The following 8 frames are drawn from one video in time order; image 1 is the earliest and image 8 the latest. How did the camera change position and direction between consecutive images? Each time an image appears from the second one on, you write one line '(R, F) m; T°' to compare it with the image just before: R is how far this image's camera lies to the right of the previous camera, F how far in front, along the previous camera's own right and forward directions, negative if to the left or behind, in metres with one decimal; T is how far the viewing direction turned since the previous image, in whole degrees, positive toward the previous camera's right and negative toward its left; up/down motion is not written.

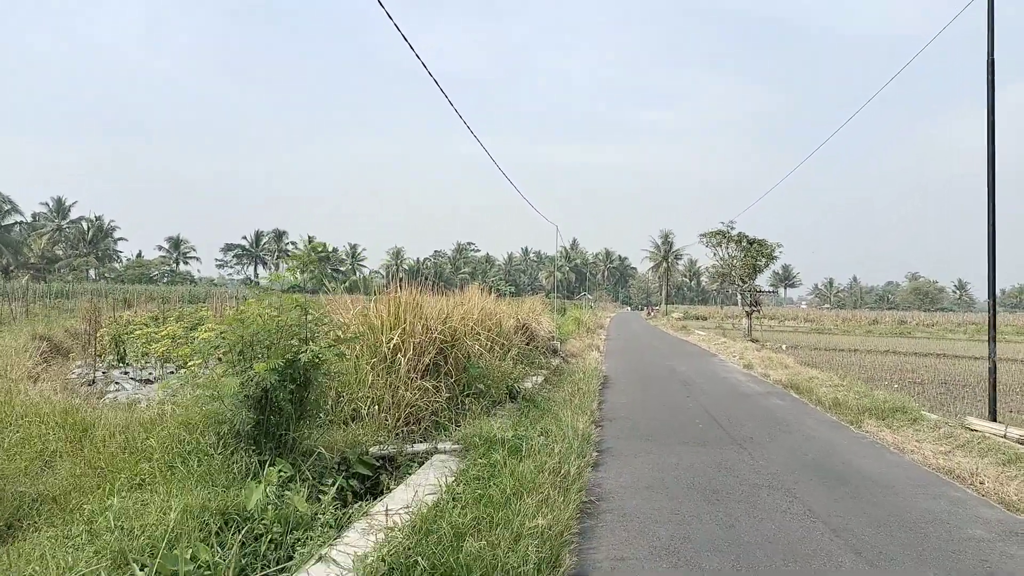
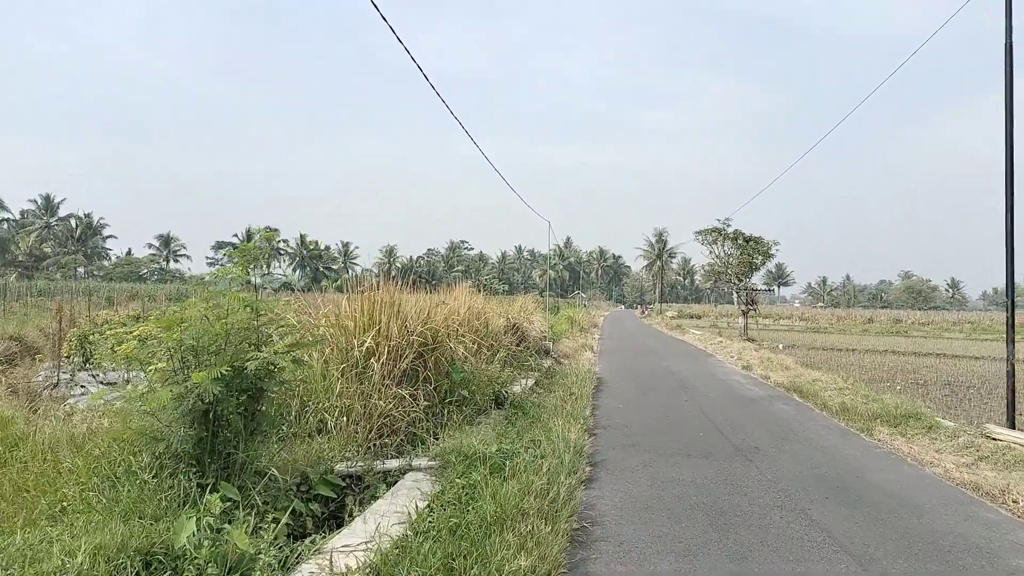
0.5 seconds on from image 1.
(+0.1, +0.5) m; 0°
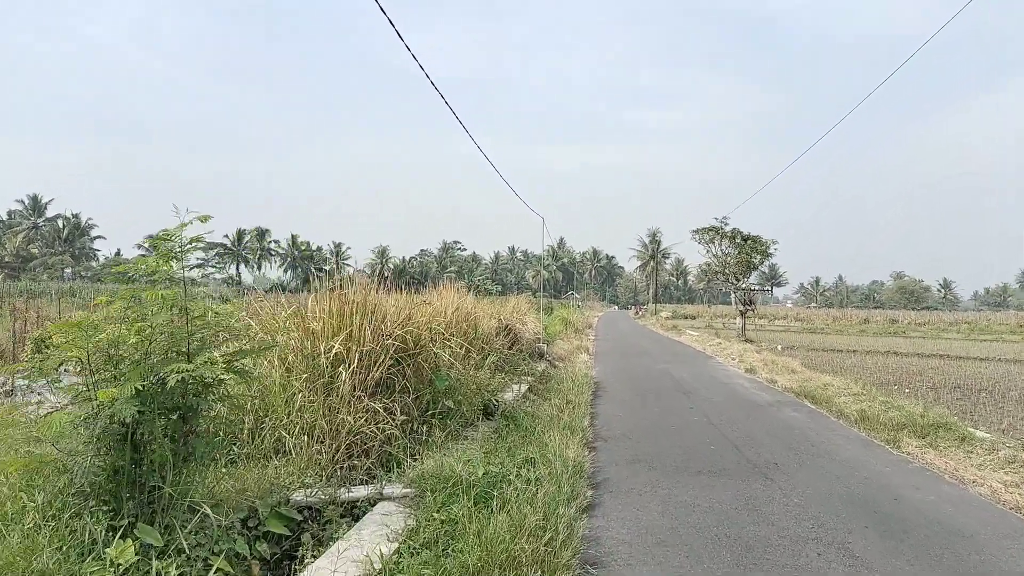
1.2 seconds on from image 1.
(0.0, +0.6) m; +1°
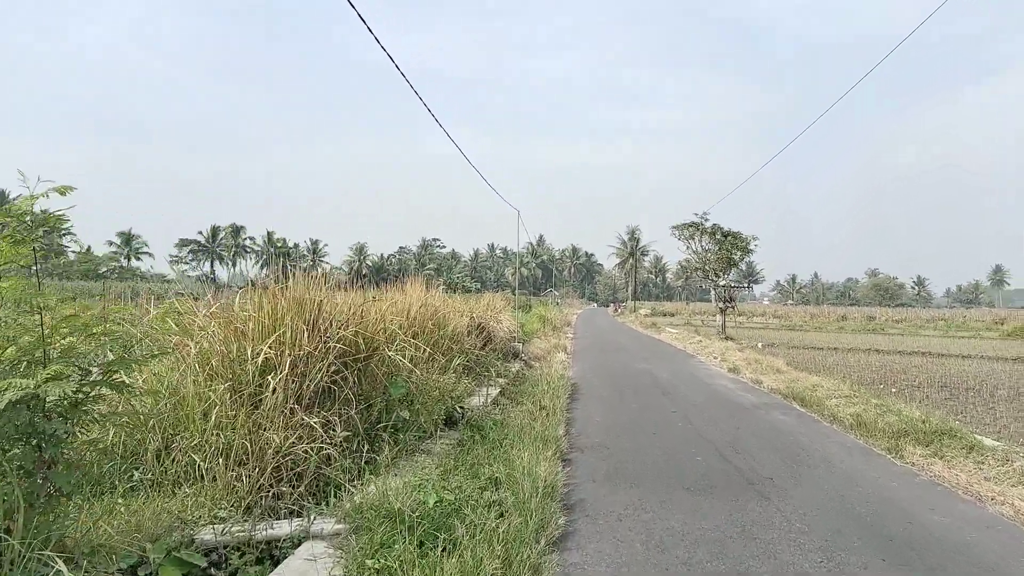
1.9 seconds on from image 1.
(+0.1, +0.6) m; +2°
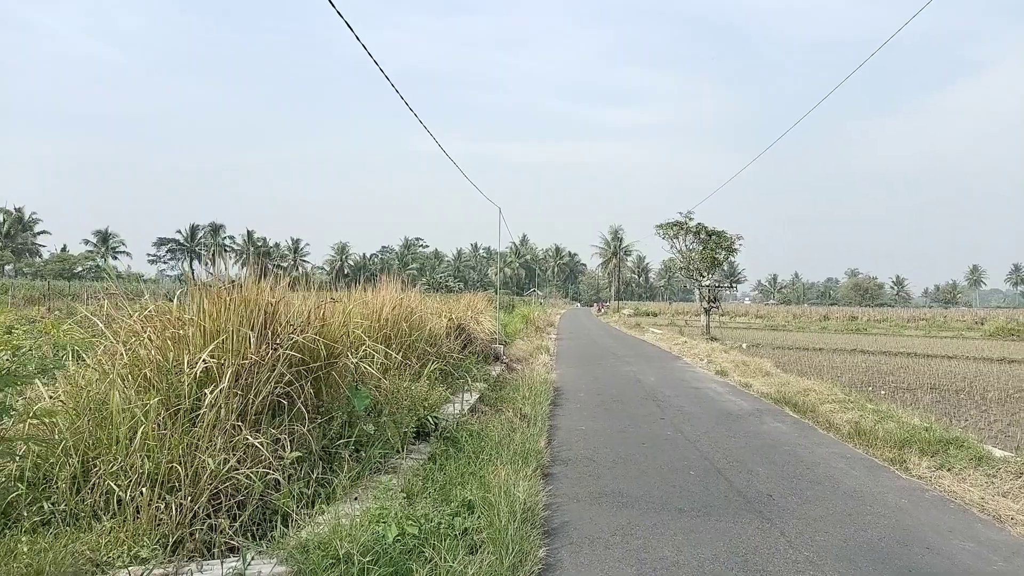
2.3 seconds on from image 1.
(0.0, +0.4) m; +1°
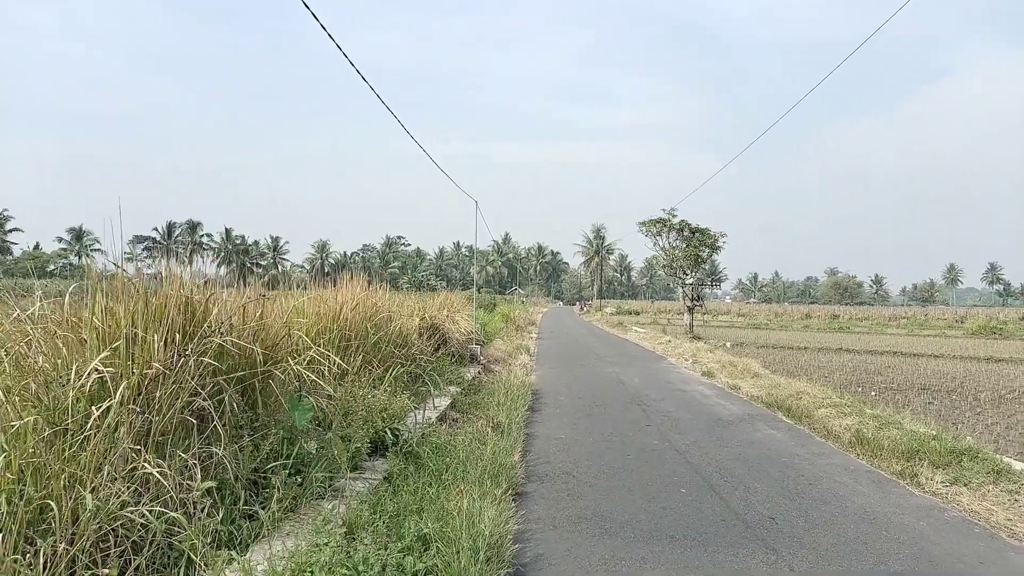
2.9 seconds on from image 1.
(+0.1, +0.5) m; +1°
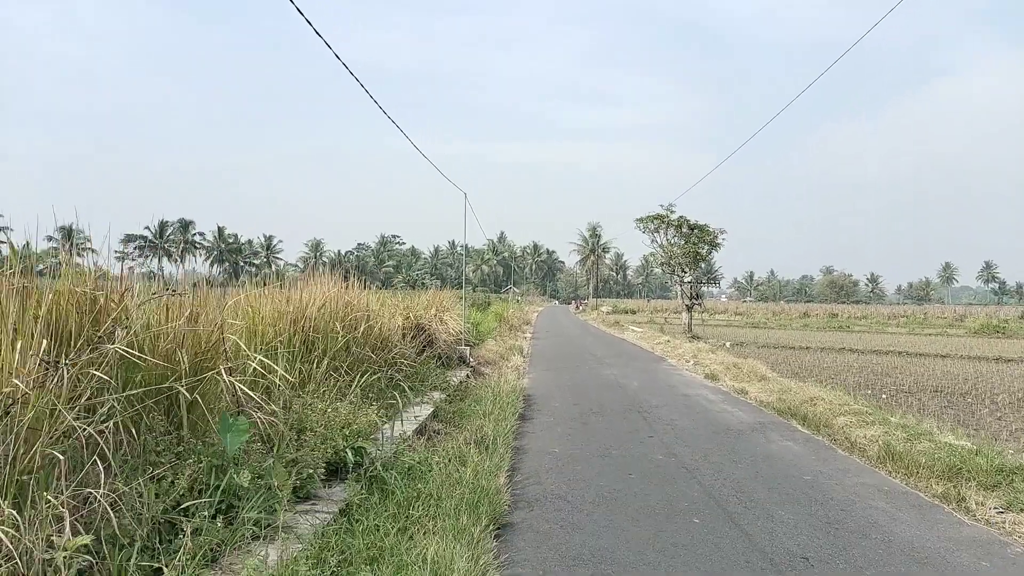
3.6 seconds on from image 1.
(+0.1, +0.6) m; 0°
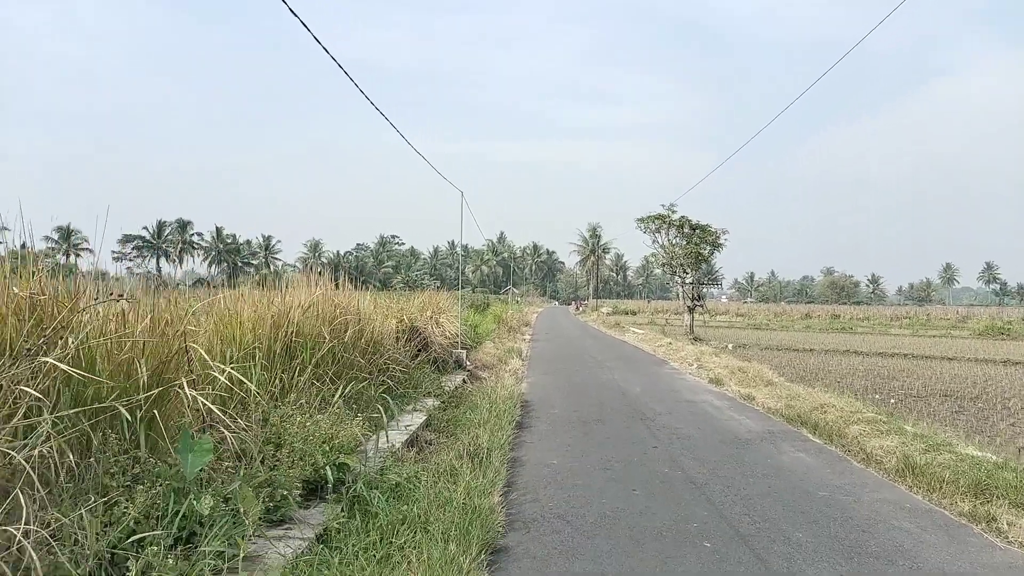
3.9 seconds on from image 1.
(0.0, +0.3) m; 0°
